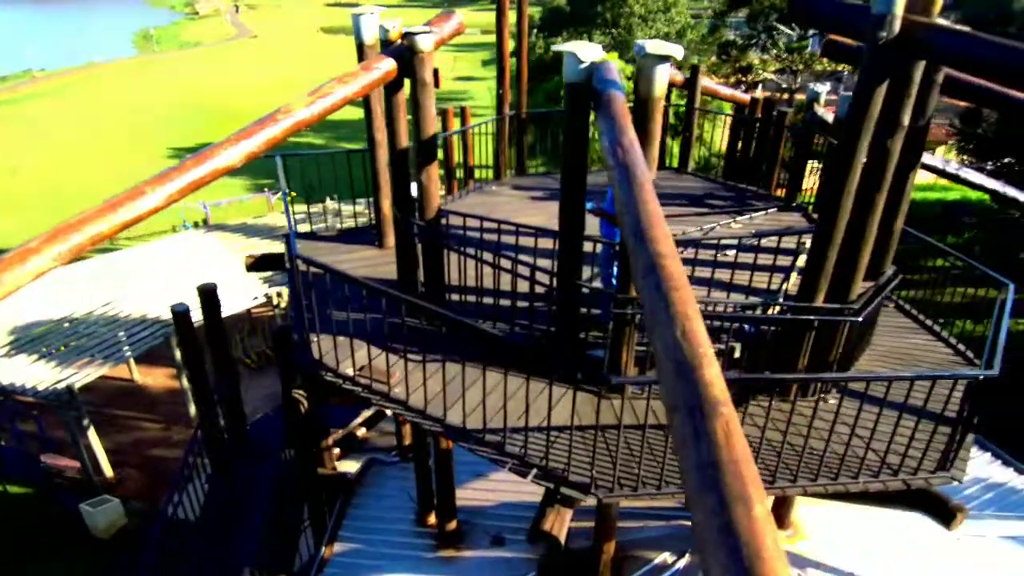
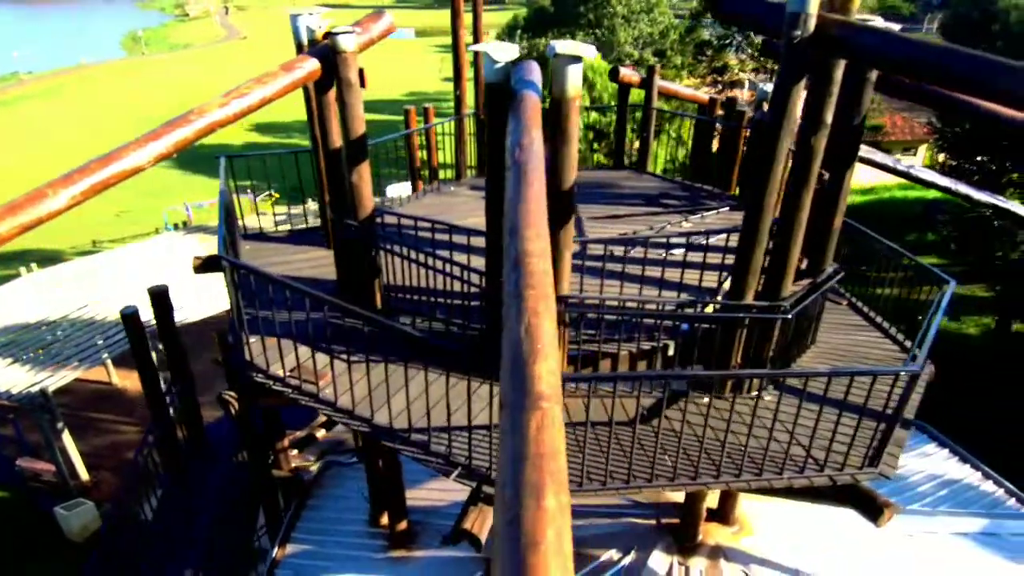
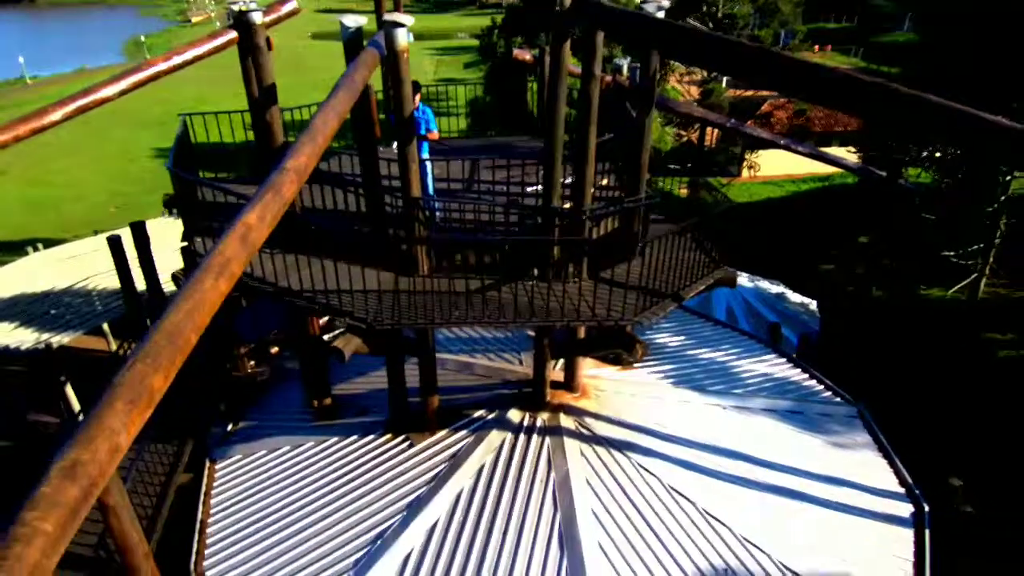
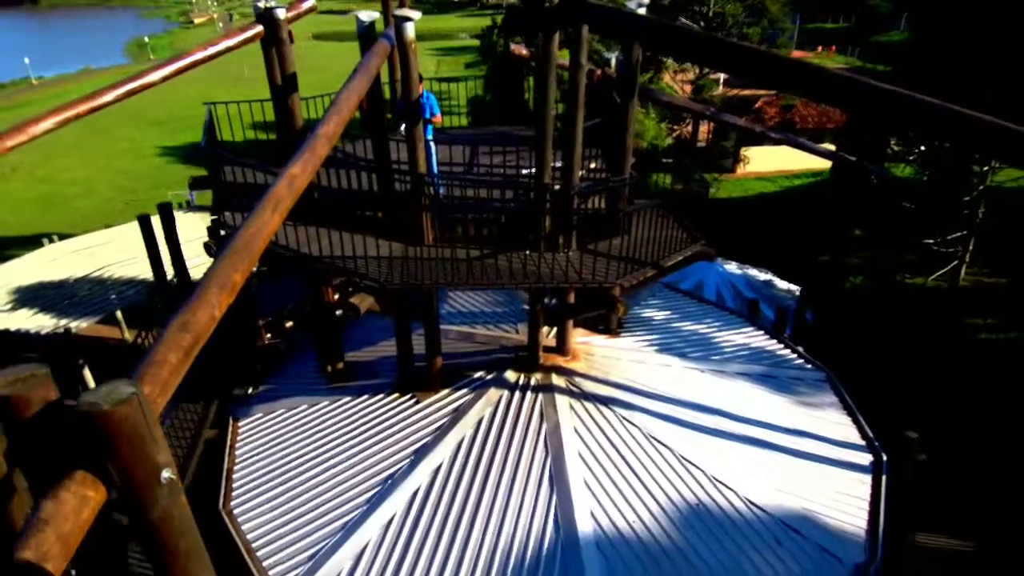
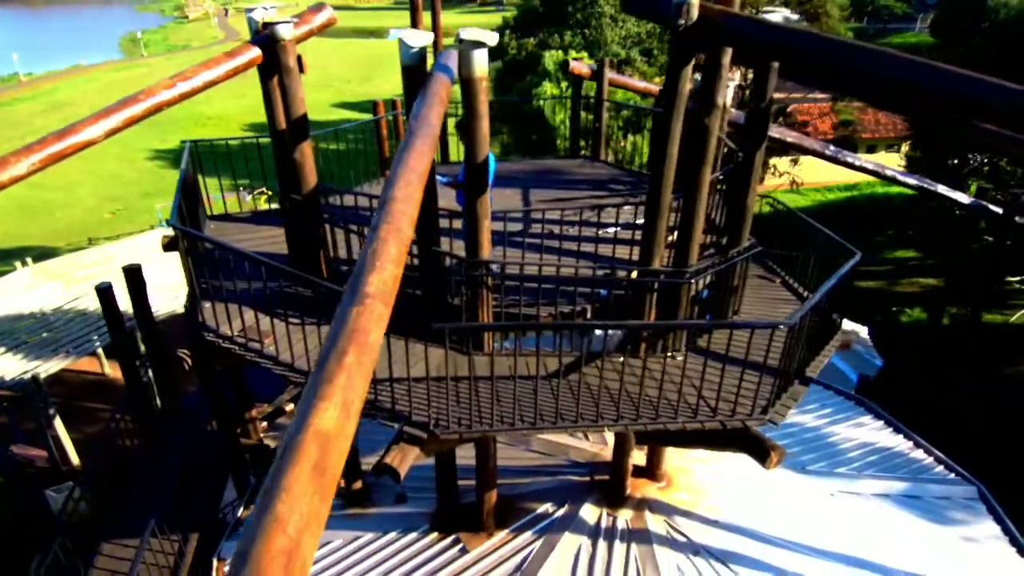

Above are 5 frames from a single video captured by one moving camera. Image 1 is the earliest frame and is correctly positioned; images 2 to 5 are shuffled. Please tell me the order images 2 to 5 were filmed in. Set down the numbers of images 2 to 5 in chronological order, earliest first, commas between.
2, 5, 3, 4
